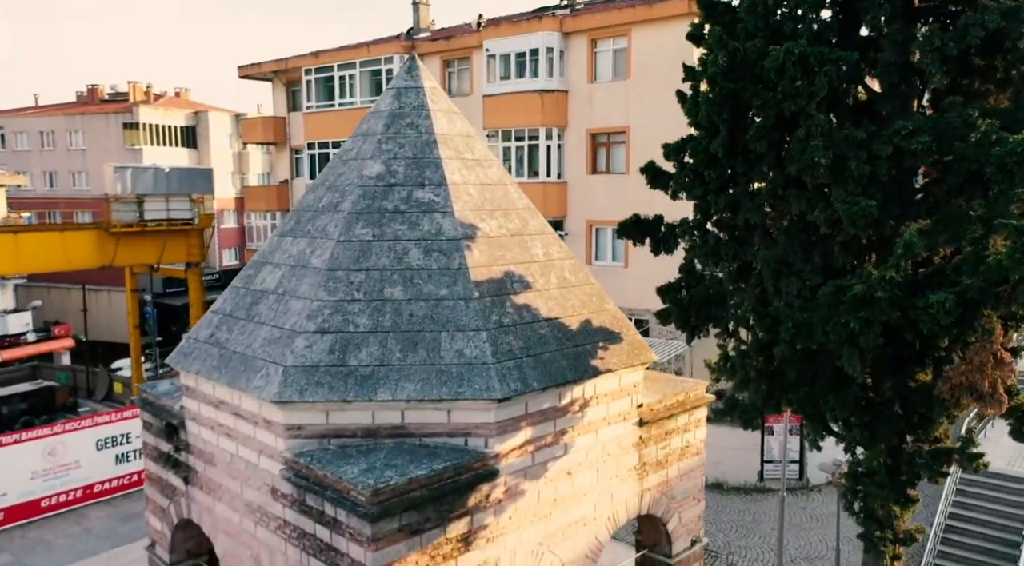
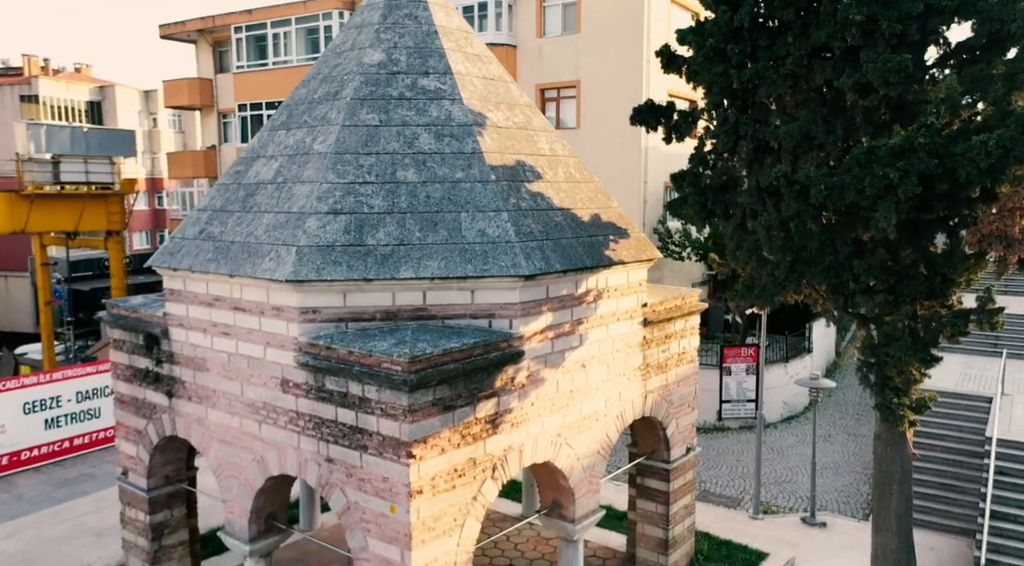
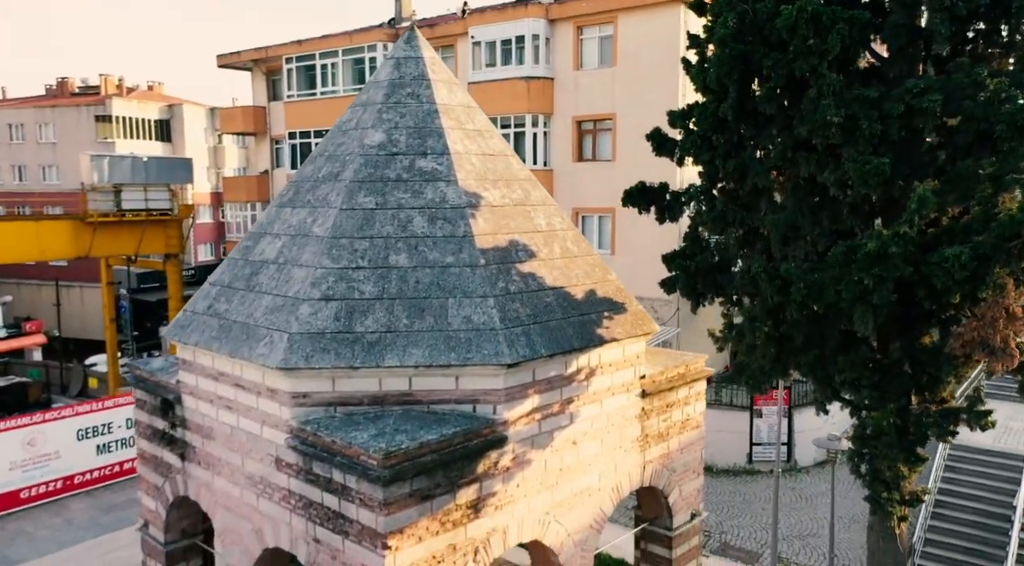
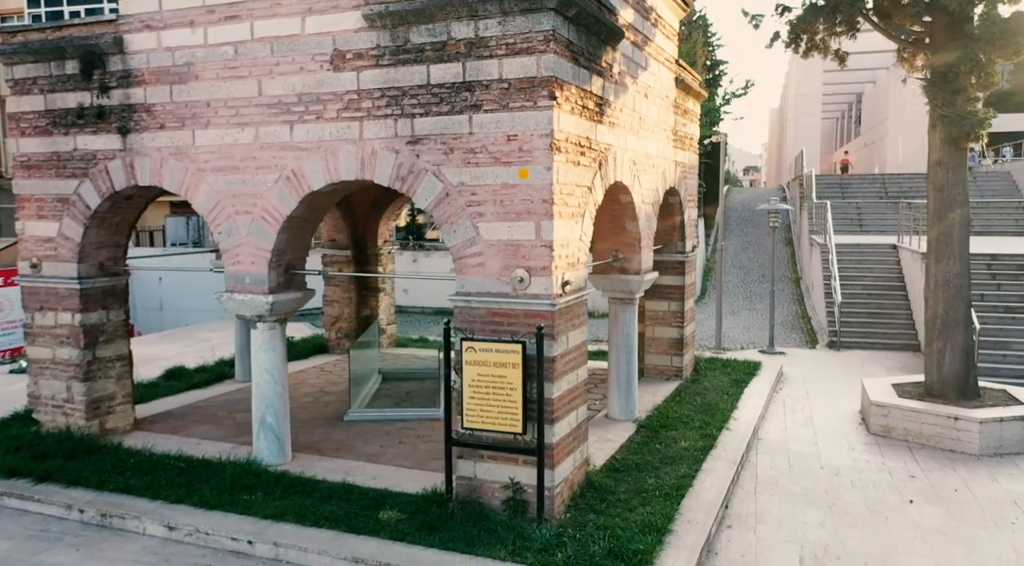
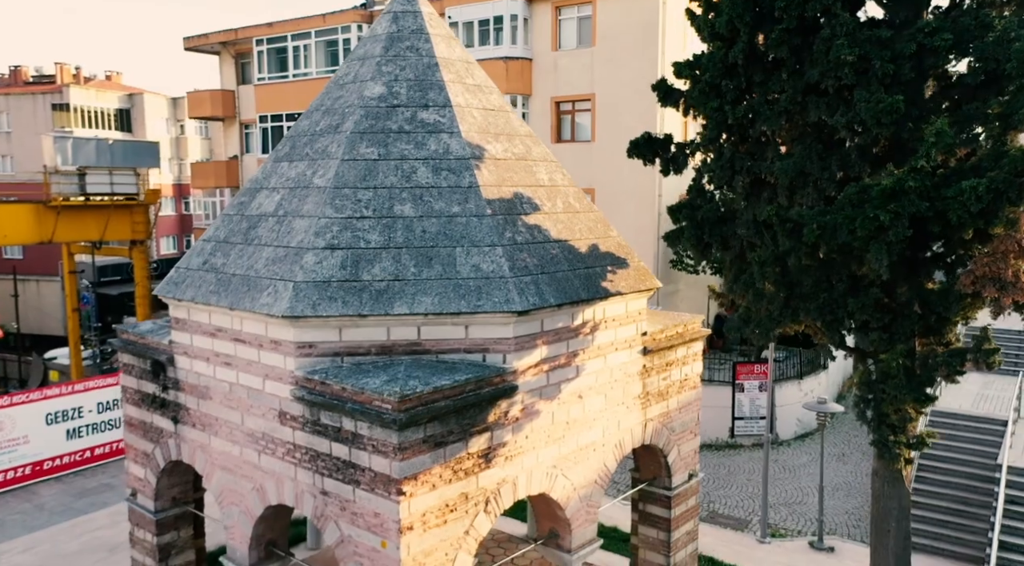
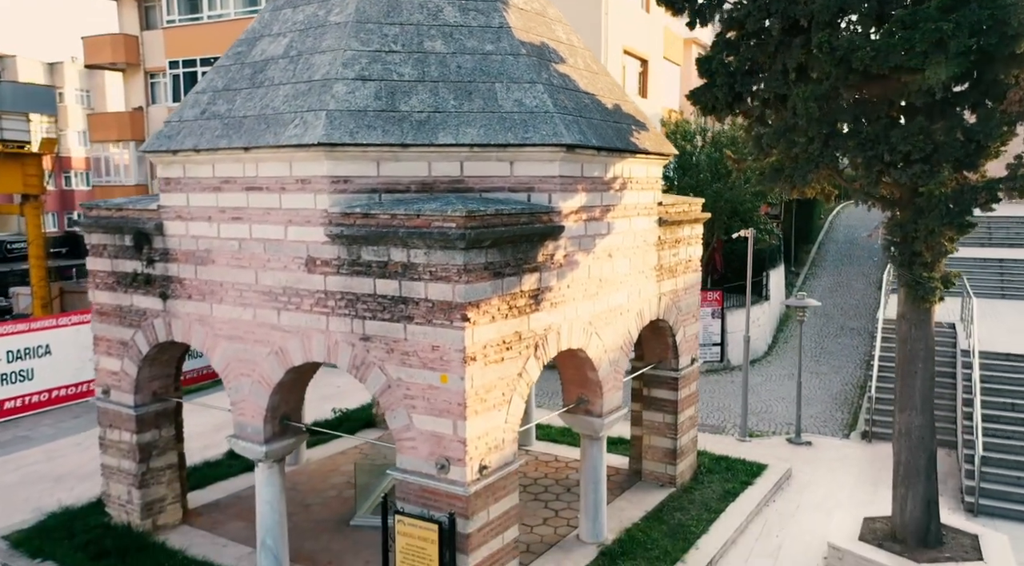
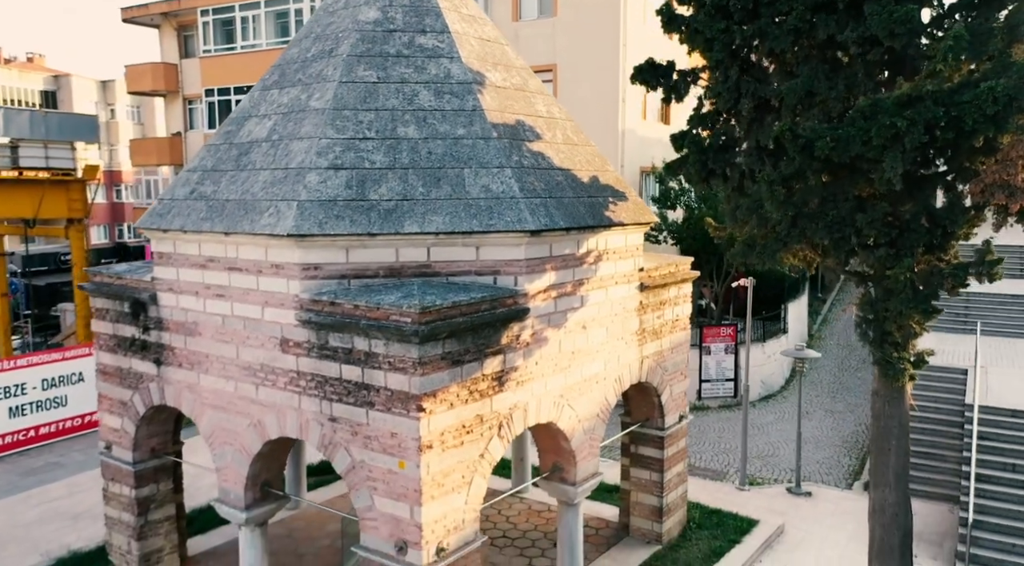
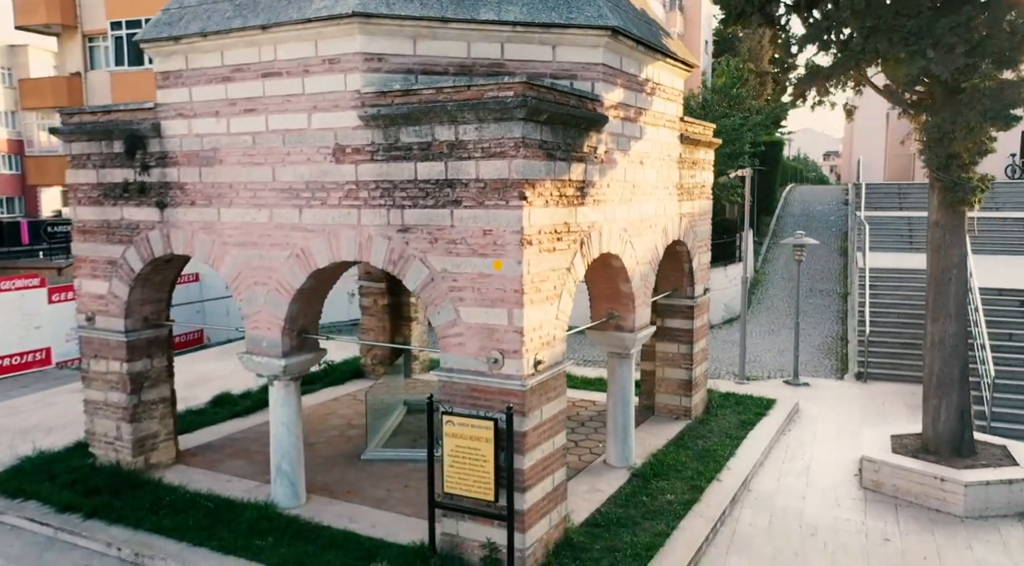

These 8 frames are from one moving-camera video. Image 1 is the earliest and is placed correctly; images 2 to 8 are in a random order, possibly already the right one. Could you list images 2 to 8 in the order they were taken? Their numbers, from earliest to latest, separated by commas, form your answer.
3, 5, 2, 7, 6, 8, 4
